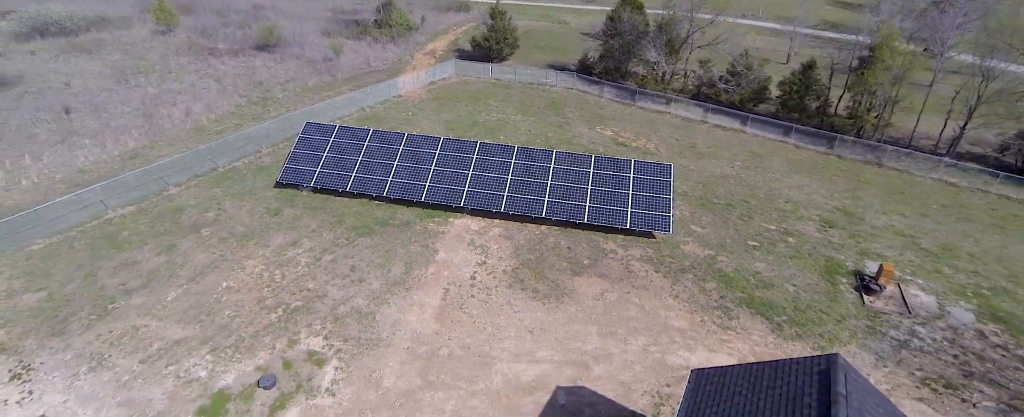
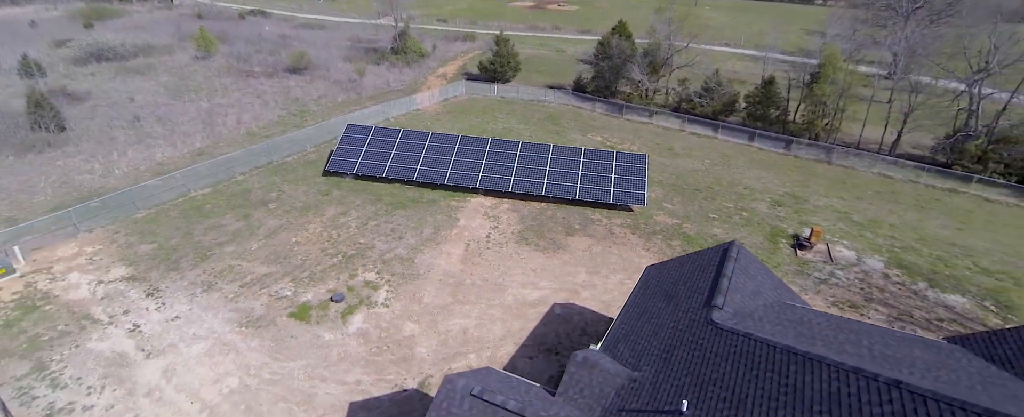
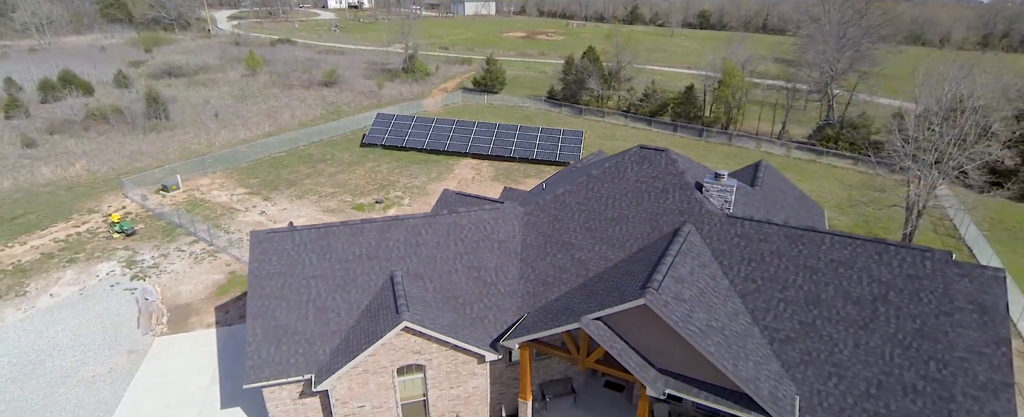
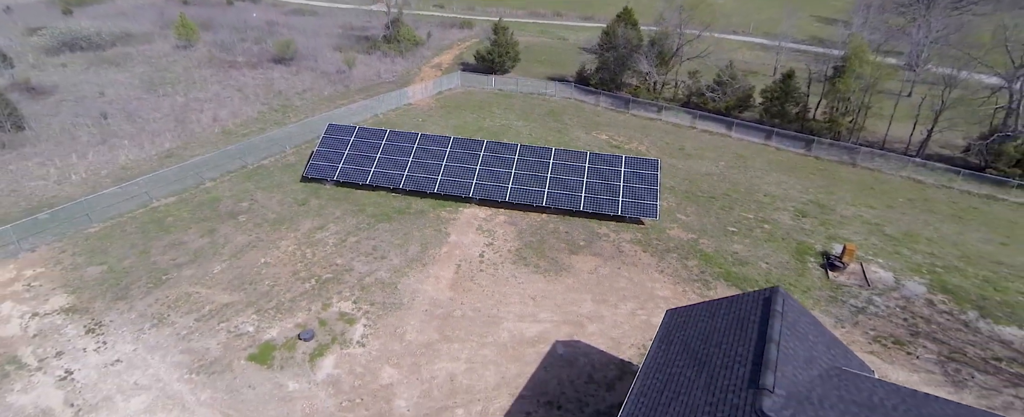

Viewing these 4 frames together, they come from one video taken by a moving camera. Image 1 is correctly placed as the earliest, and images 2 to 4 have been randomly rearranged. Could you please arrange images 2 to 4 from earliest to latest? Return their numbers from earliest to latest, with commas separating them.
4, 2, 3
